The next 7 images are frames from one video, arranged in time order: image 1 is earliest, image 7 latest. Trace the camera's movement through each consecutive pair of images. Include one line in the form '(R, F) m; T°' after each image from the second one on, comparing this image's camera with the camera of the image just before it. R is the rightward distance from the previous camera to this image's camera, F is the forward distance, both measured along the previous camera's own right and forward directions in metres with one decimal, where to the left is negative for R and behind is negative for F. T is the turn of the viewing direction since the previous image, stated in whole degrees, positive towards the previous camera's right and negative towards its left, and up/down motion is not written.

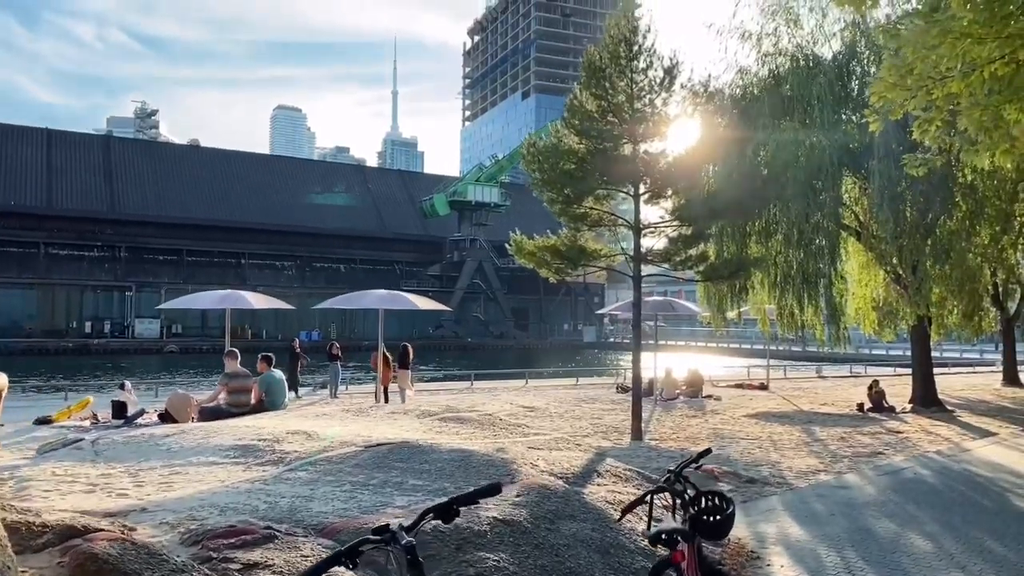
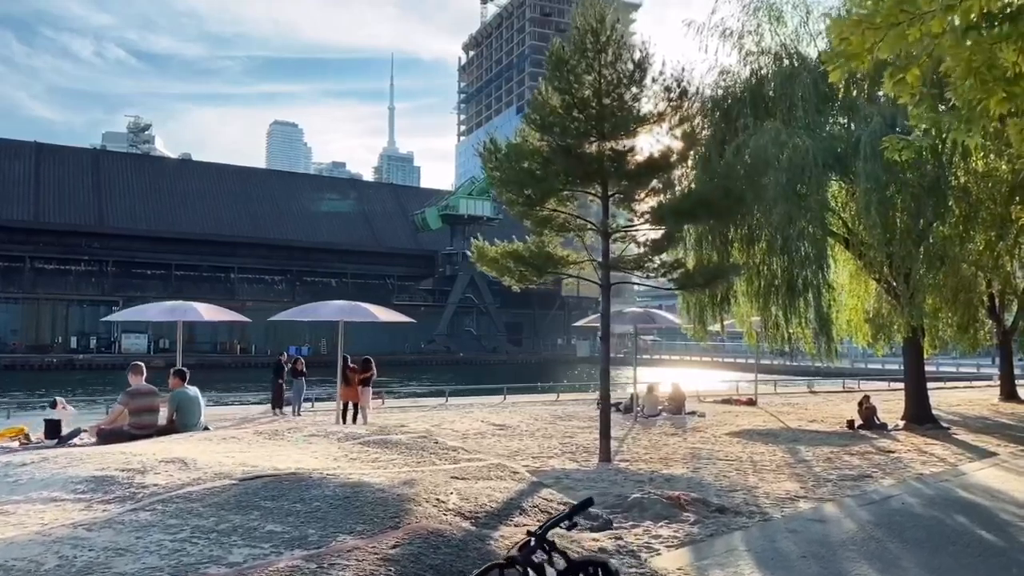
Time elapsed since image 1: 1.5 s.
(+0.6, +1.0) m; 0°
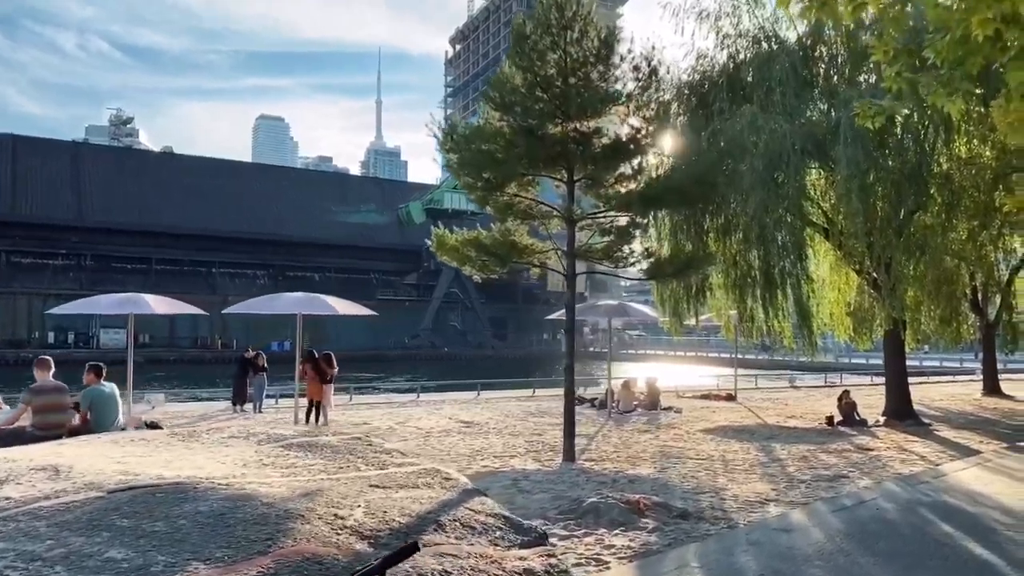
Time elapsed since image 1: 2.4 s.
(+0.4, +0.7) m; +1°
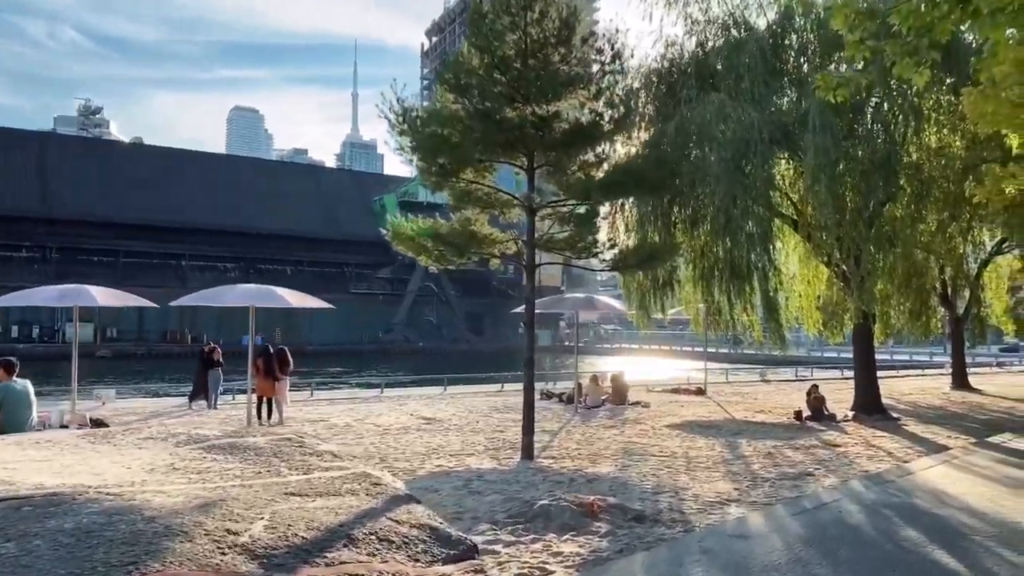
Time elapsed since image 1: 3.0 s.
(+0.3, +0.5) m; +2°
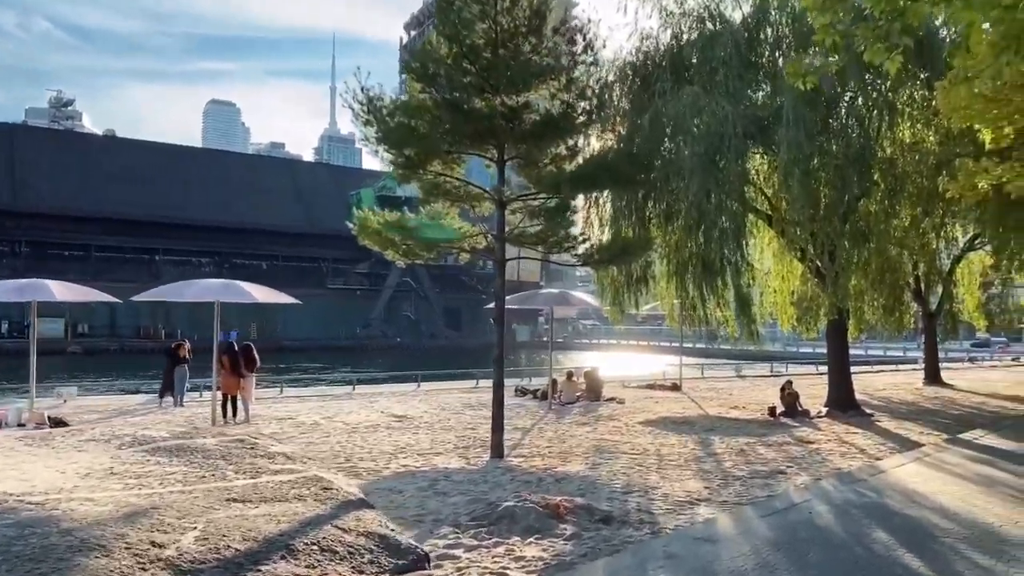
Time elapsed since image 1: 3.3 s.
(+0.1, +0.2) m; +1°
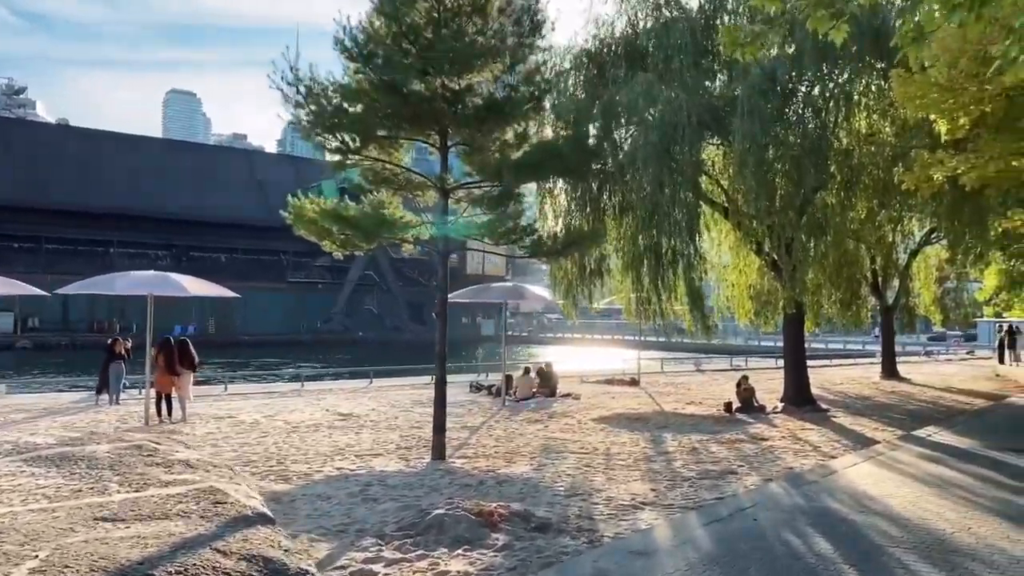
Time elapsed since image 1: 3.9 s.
(+0.3, +0.5) m; +2°
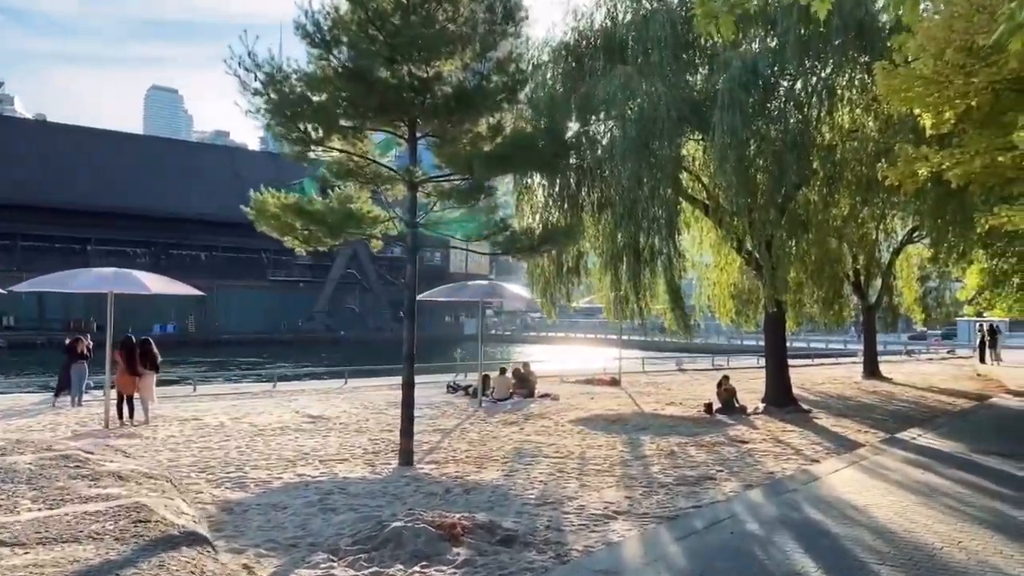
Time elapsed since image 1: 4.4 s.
(+0.2, +0.4) m; +1°
